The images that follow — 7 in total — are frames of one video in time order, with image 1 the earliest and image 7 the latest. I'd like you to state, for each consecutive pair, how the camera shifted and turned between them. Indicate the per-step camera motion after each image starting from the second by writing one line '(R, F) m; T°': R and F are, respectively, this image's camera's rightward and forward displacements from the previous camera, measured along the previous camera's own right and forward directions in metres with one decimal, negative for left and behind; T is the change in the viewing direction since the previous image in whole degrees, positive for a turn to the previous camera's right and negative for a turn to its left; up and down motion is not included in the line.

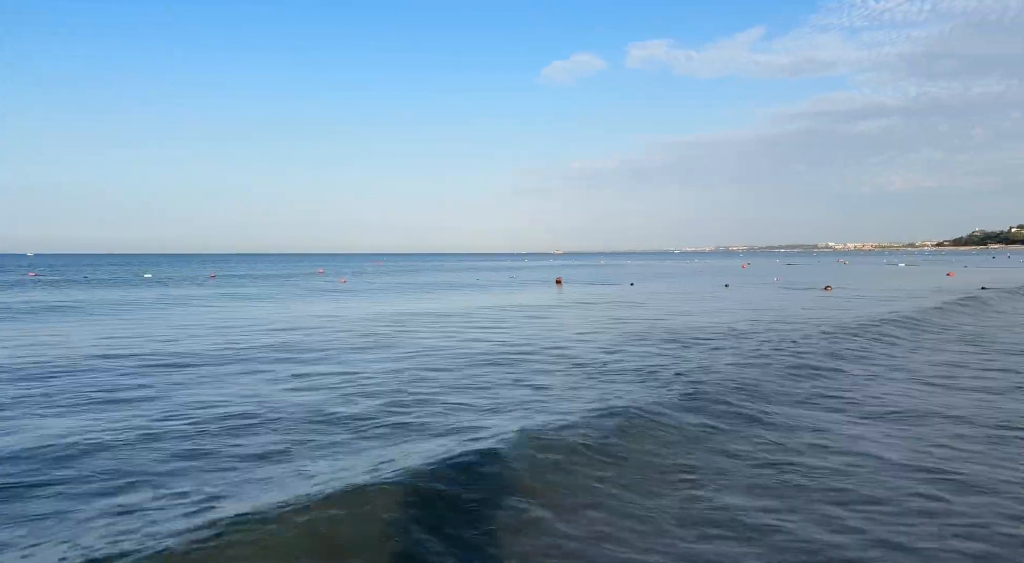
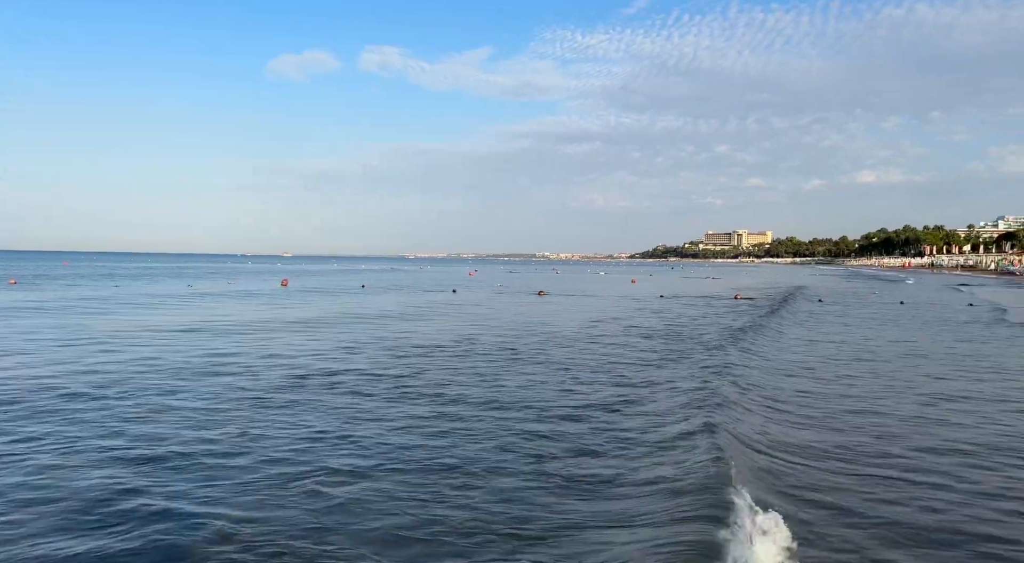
(-1.8, -3.1) m; +19°
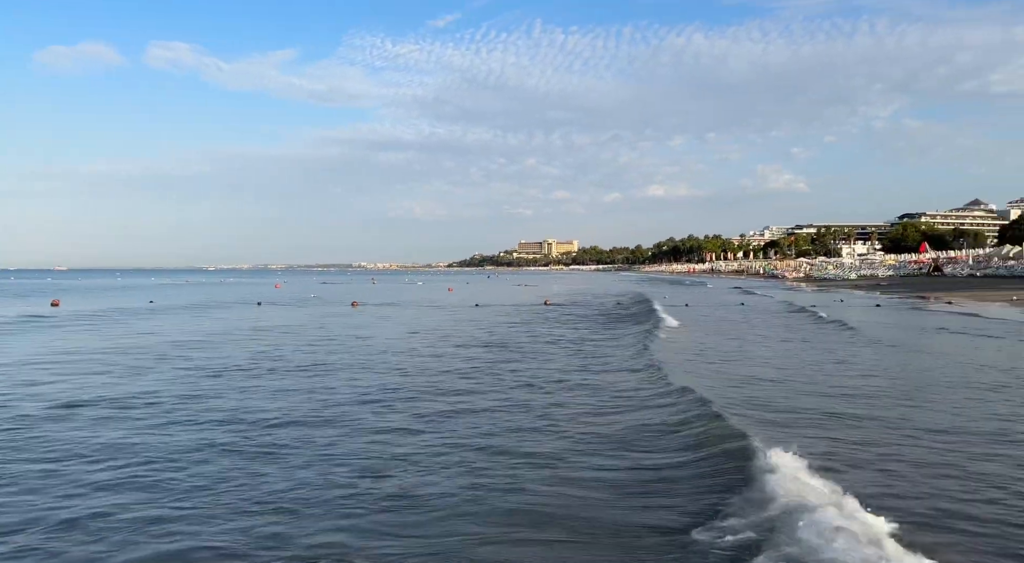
(-0.1, -1.7) m; +13°
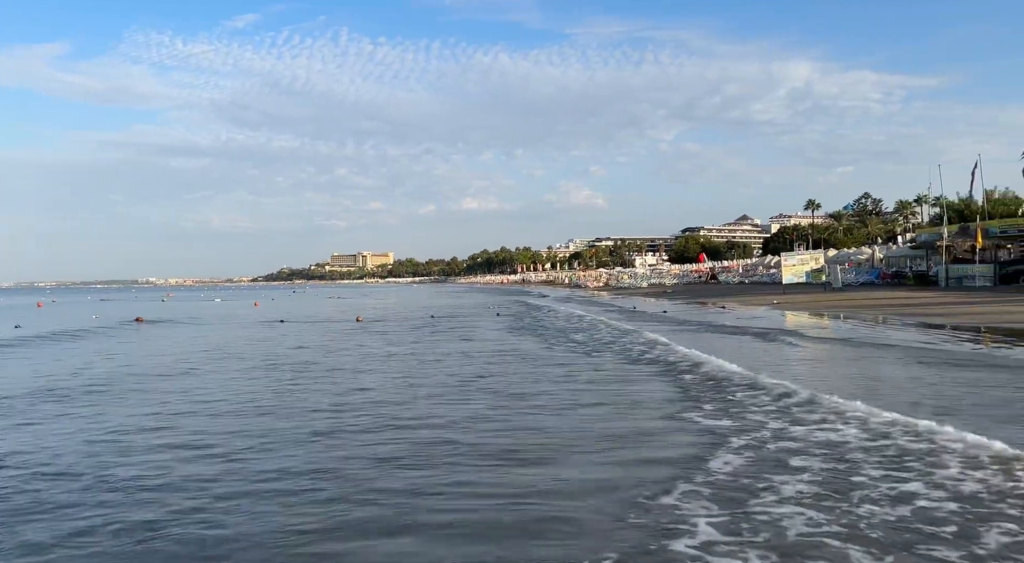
(+0.1, -1.5) m; +13°
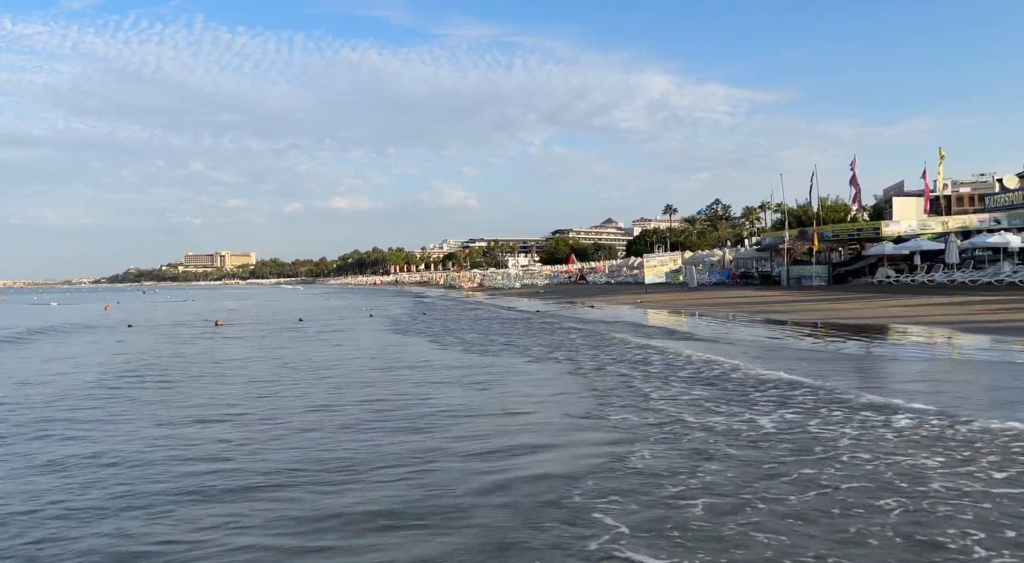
(-0.1, -1.3) m; +9°
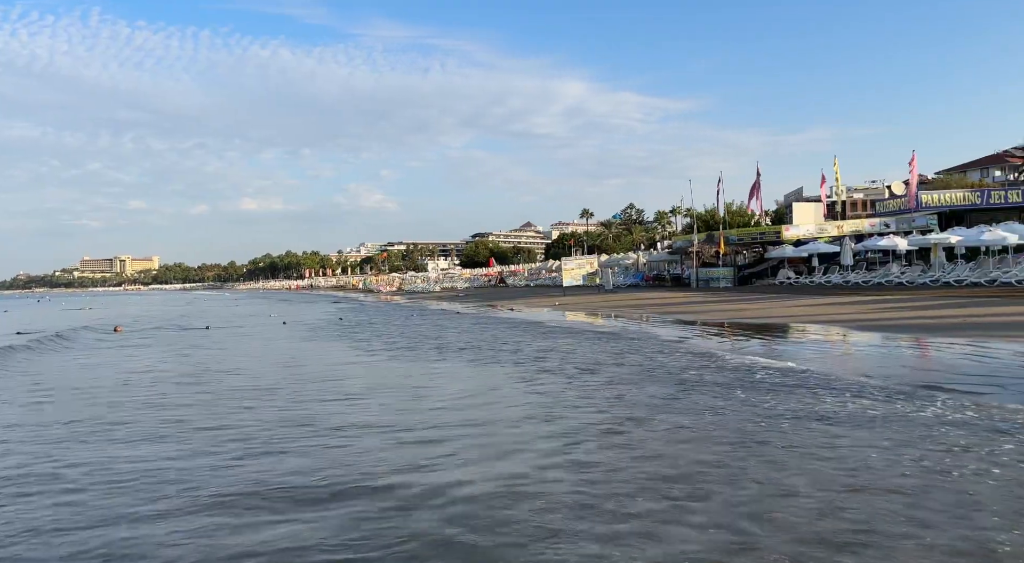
(0.0, -1.0) m; +6°
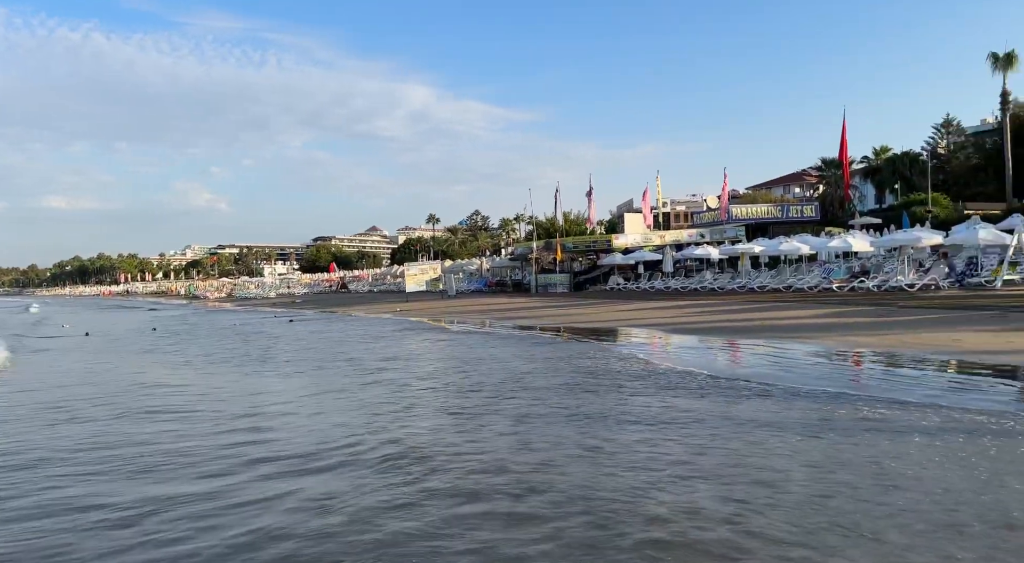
(+0.2, -1.4) m; +11°
